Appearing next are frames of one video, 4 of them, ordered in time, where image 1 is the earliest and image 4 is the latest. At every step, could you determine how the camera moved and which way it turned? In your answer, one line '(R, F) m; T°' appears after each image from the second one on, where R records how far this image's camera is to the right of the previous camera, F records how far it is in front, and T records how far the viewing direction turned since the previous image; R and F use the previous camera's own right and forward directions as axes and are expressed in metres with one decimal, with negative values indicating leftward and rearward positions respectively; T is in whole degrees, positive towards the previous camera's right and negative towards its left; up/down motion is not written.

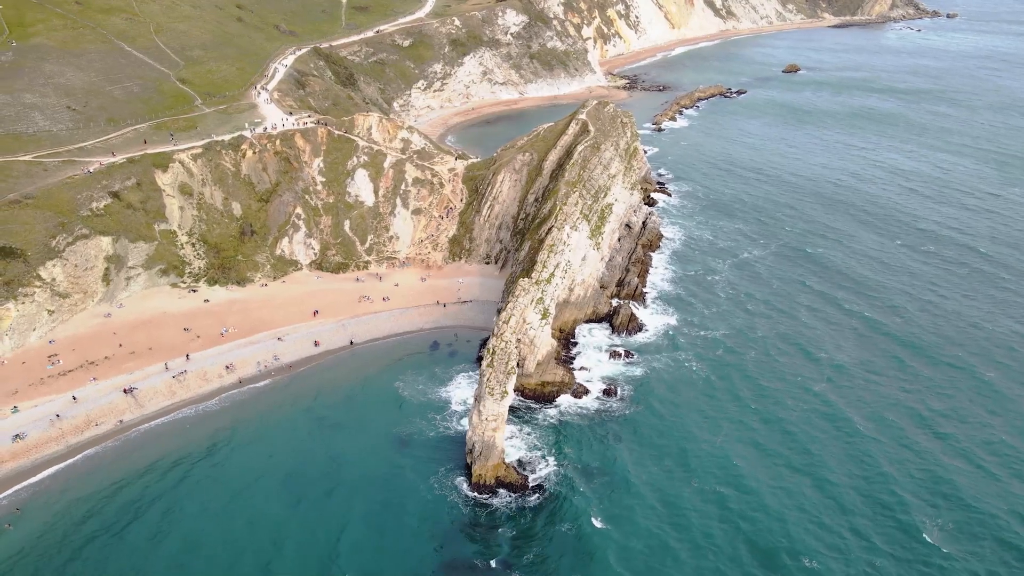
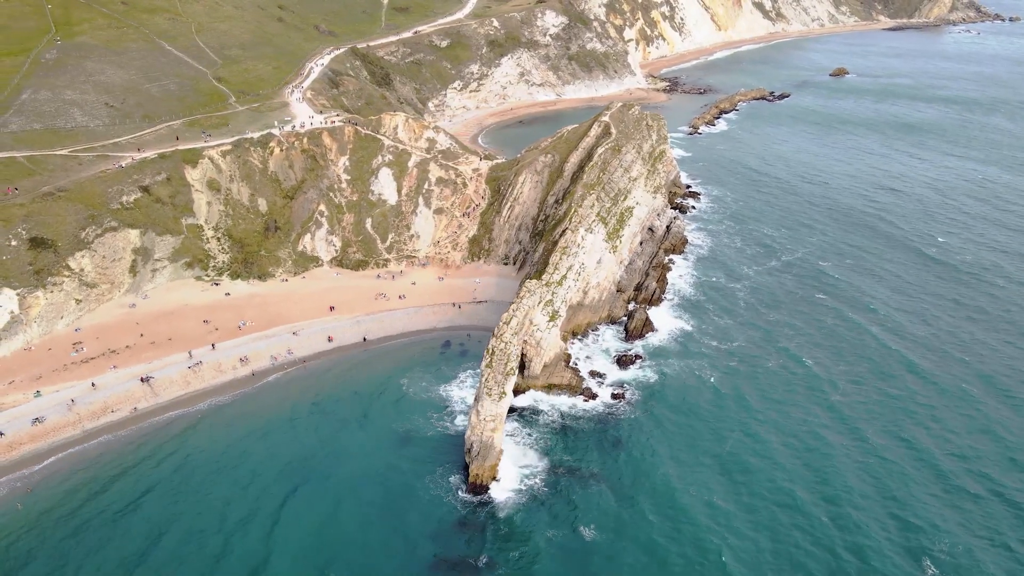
(+2.1, +0.1) m; -3°
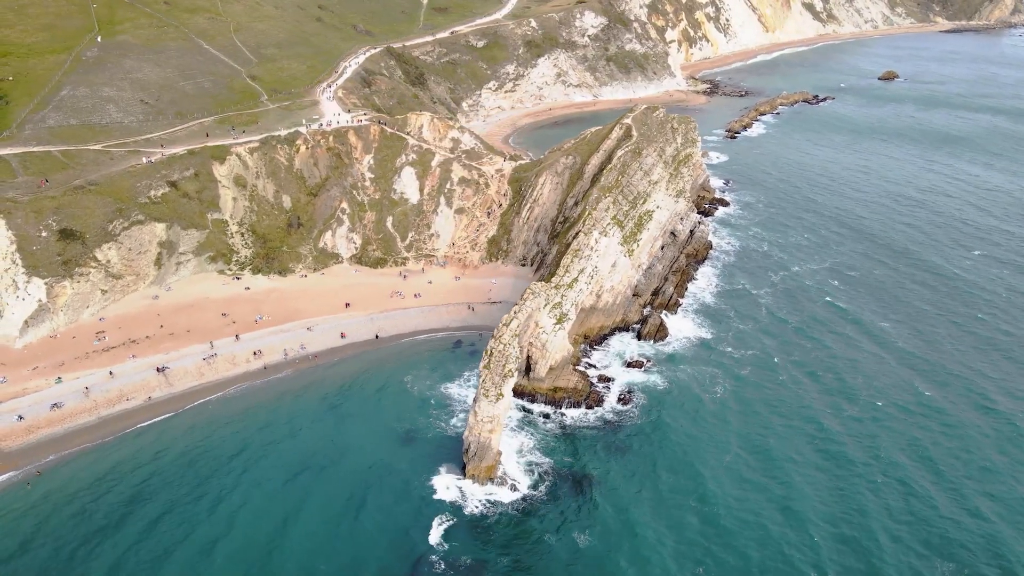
(+2.1, +0.1) m; -3°
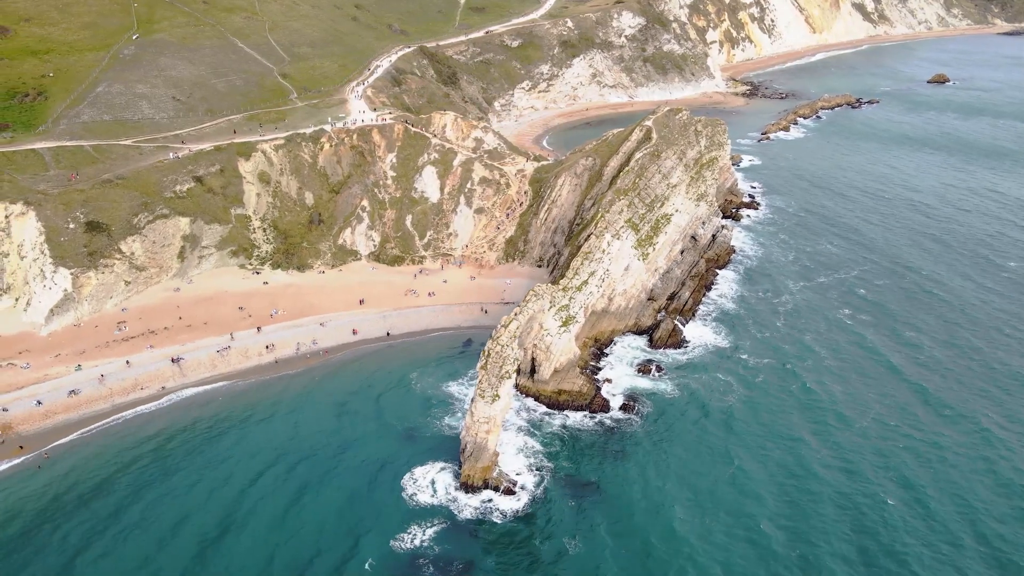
(+2.0, 0.0) m; -3°
